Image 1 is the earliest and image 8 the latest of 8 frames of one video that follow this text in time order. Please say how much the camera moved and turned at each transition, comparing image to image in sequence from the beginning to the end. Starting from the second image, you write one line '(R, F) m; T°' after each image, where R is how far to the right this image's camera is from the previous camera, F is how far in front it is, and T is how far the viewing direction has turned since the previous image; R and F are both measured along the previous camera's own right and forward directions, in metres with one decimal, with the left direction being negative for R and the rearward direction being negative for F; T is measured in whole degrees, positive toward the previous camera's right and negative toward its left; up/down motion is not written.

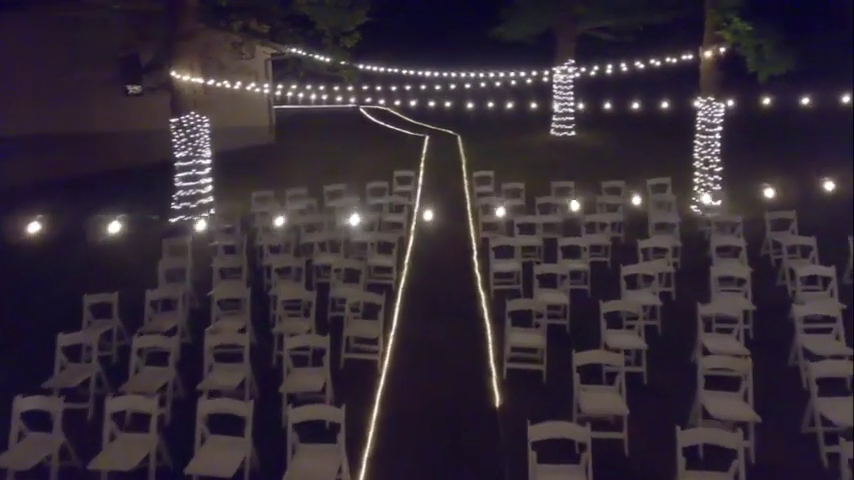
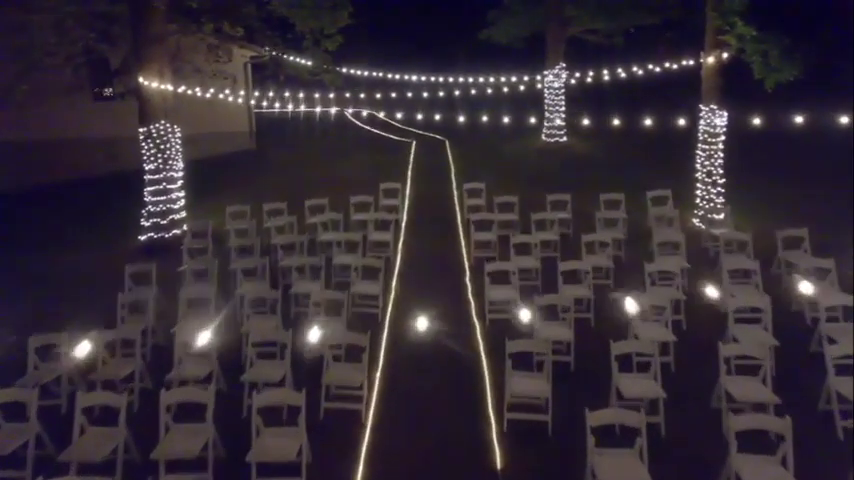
(0.0, +1.0) m; +1°
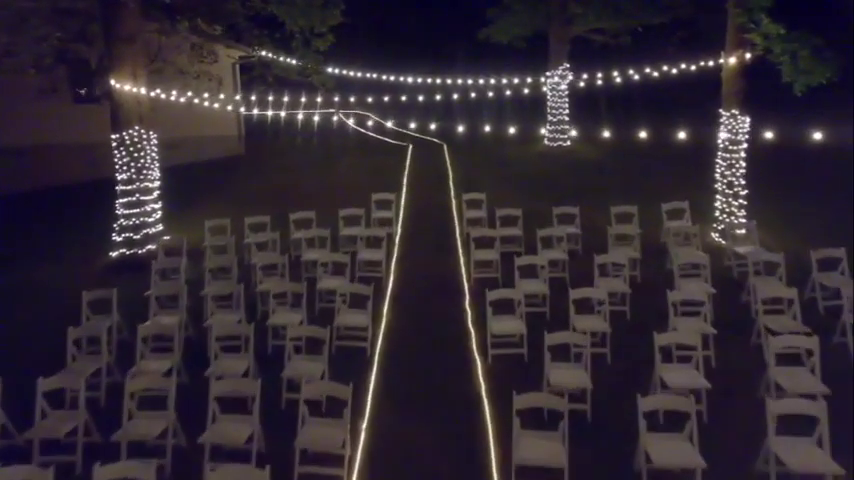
(+0.1, +1.2) m; 0°
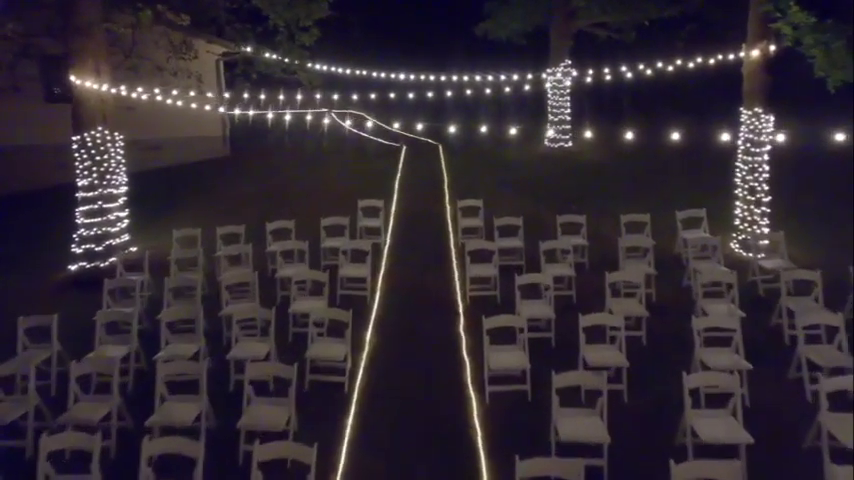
(+0.2, +1.3) m; 0°
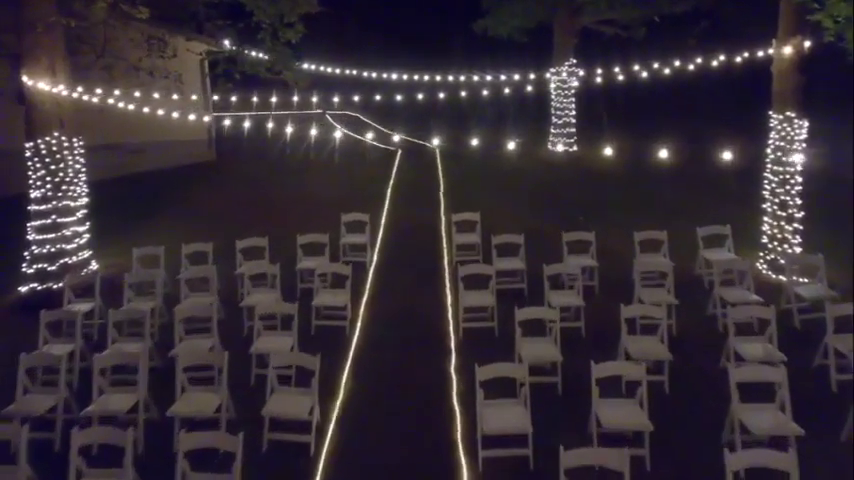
(+0.3, +1.3) m; 0°
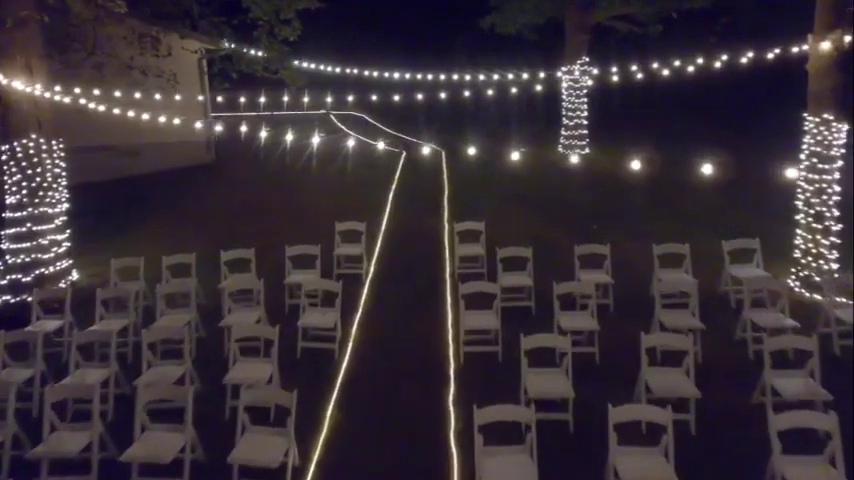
(+0.2, +0.9) m; -1°
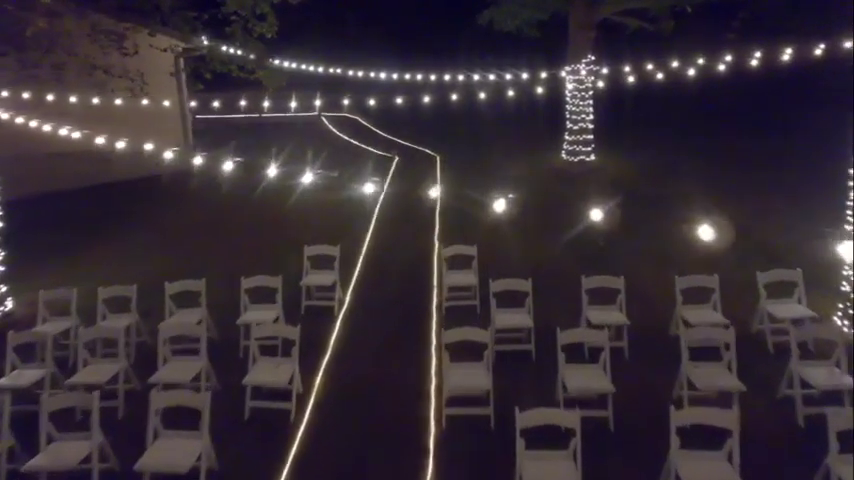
(+0.3, +1.6) m; 0°
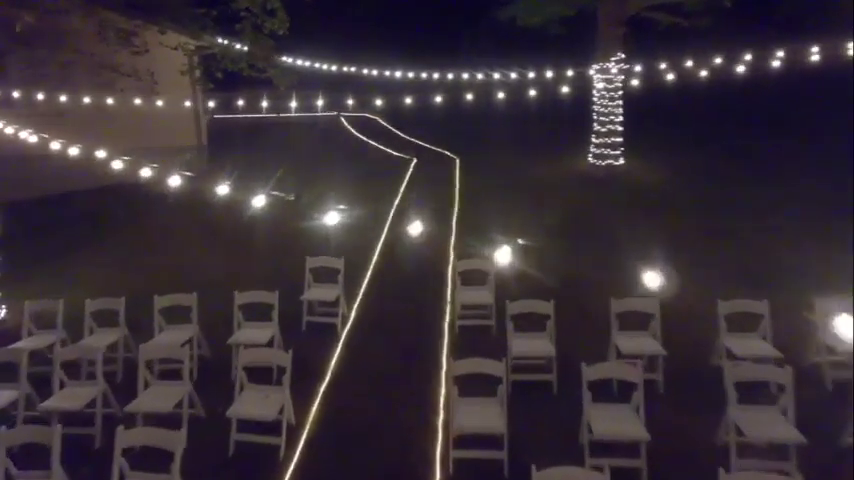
(+0.2, +0.8) m; -2°
